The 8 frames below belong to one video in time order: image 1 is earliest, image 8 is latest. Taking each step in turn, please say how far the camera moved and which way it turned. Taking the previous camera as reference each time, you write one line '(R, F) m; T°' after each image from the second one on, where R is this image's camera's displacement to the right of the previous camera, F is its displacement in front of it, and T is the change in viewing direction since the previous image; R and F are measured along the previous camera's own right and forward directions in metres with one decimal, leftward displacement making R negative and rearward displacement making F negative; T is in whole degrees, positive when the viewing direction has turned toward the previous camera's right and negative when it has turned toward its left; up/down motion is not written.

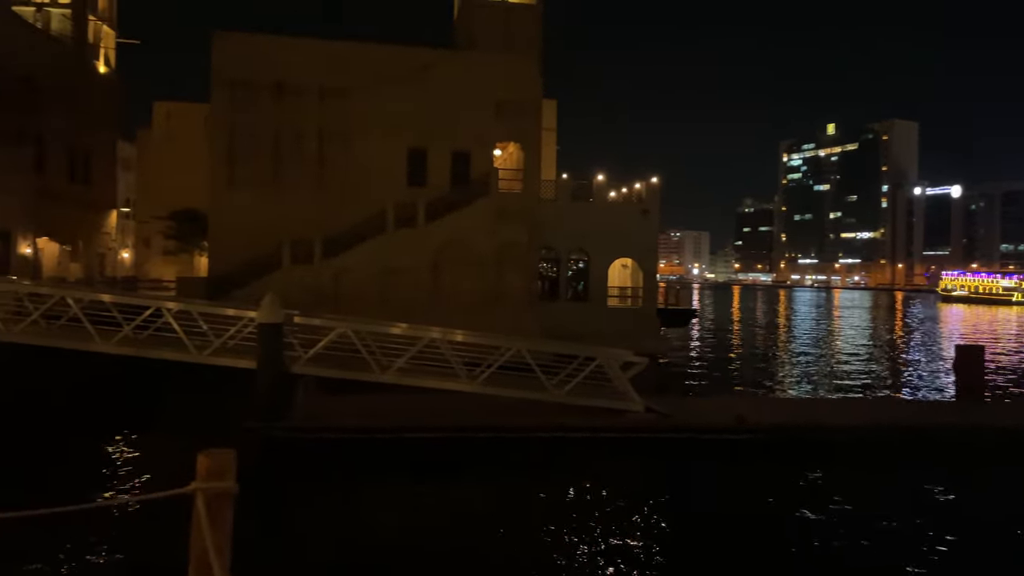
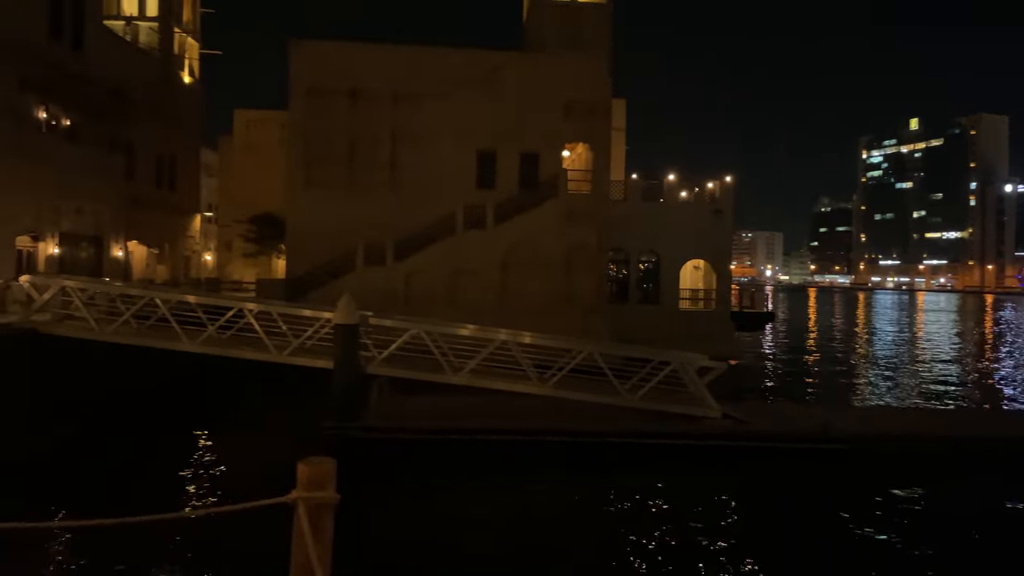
(-0.1, +0.1) m; -5°
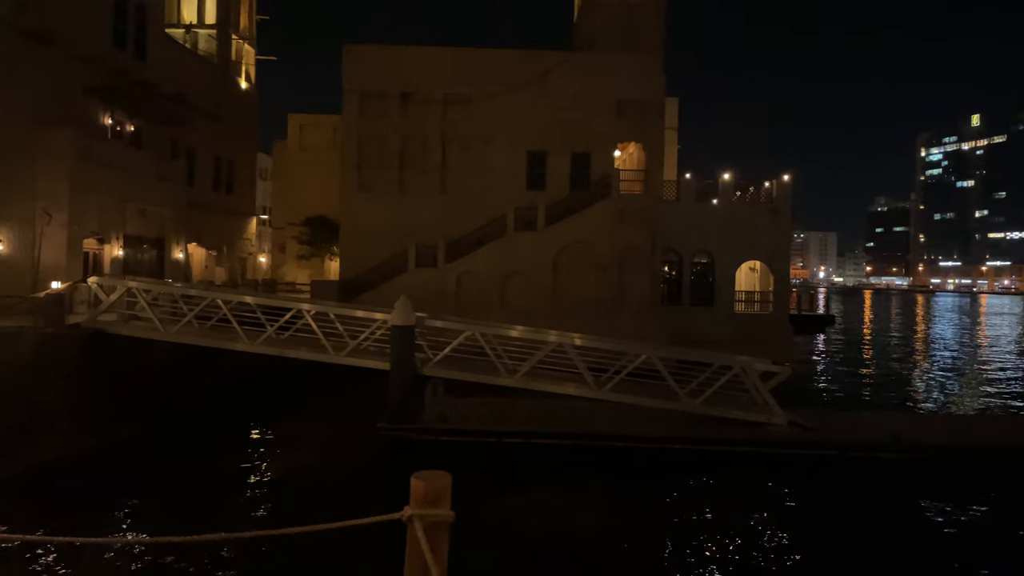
(-0.2, +0.2) m; -4°
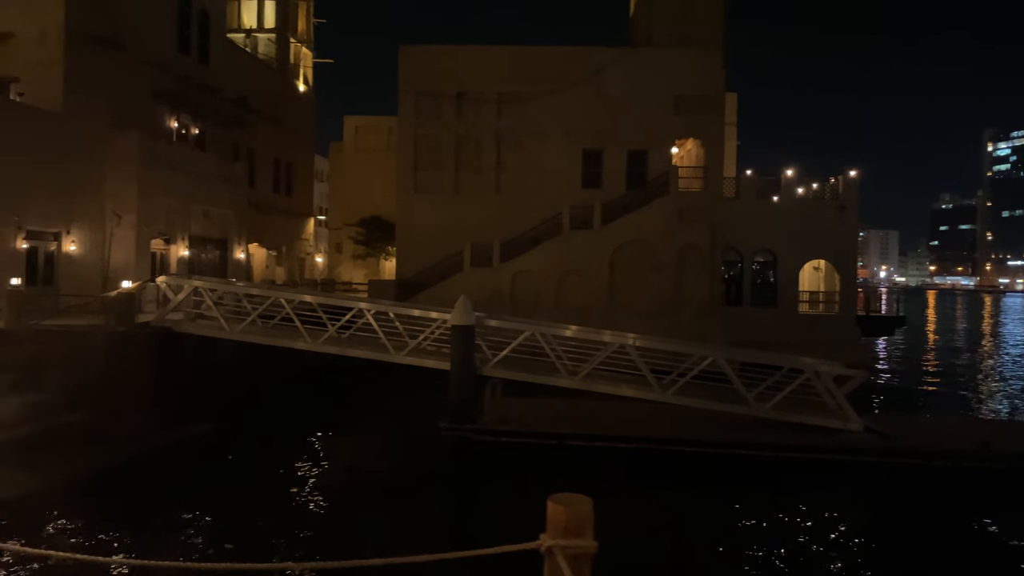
(-0.2, +0.2) m; -4°
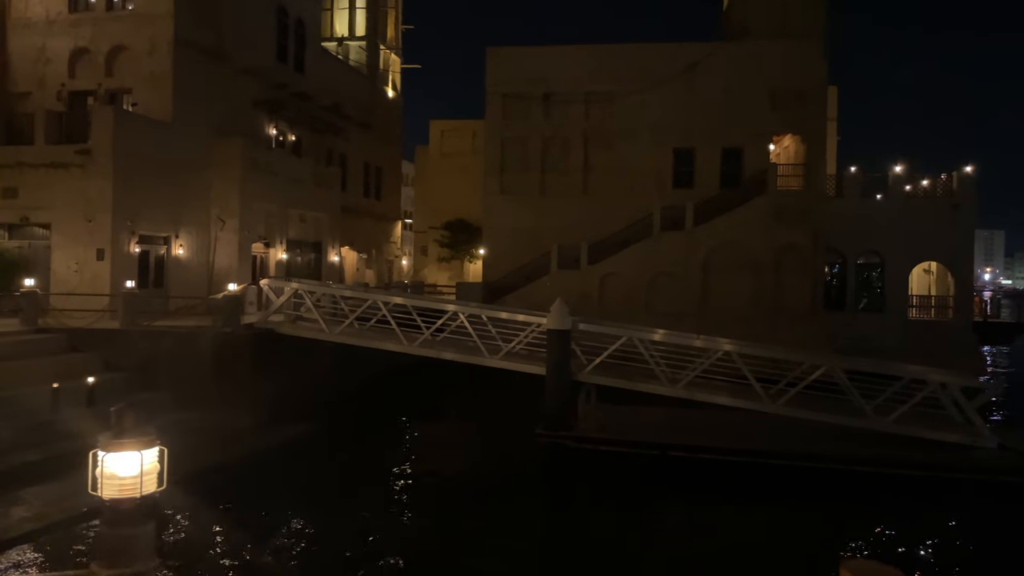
(-0.4, +0.3) m; -6°
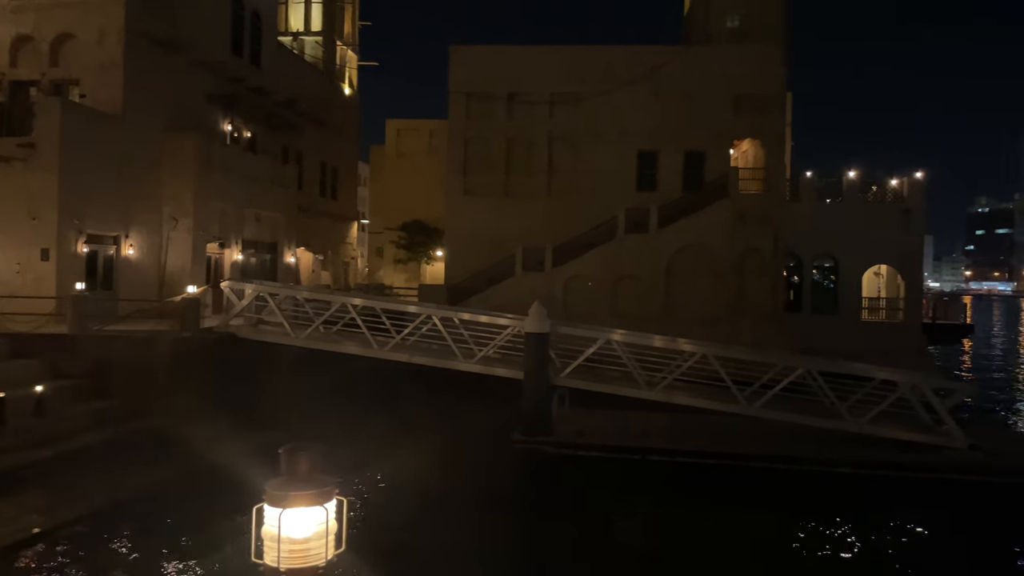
(-0.6, +0.3) m; +4°
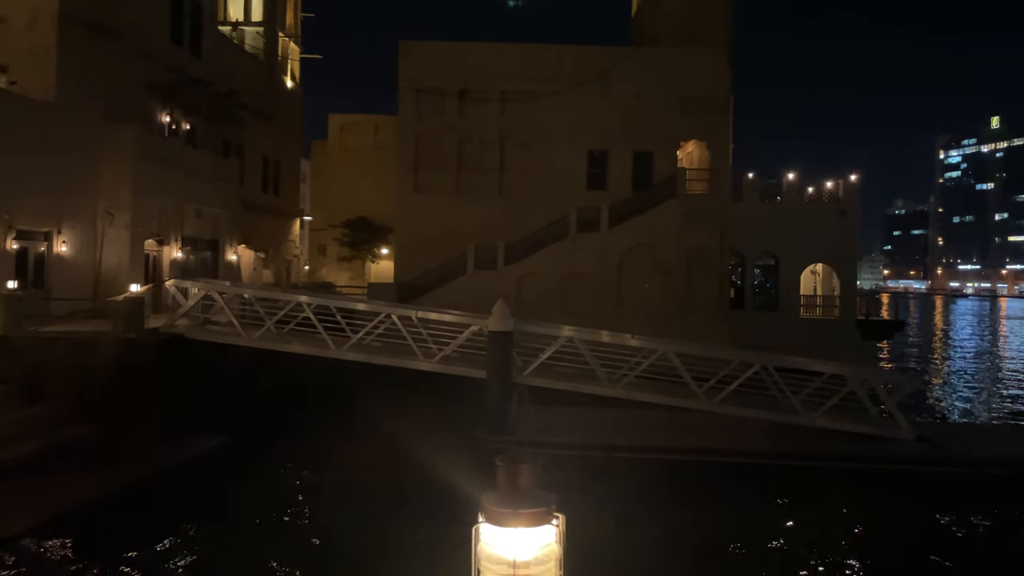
(-0.5, +0.1) m; +5°
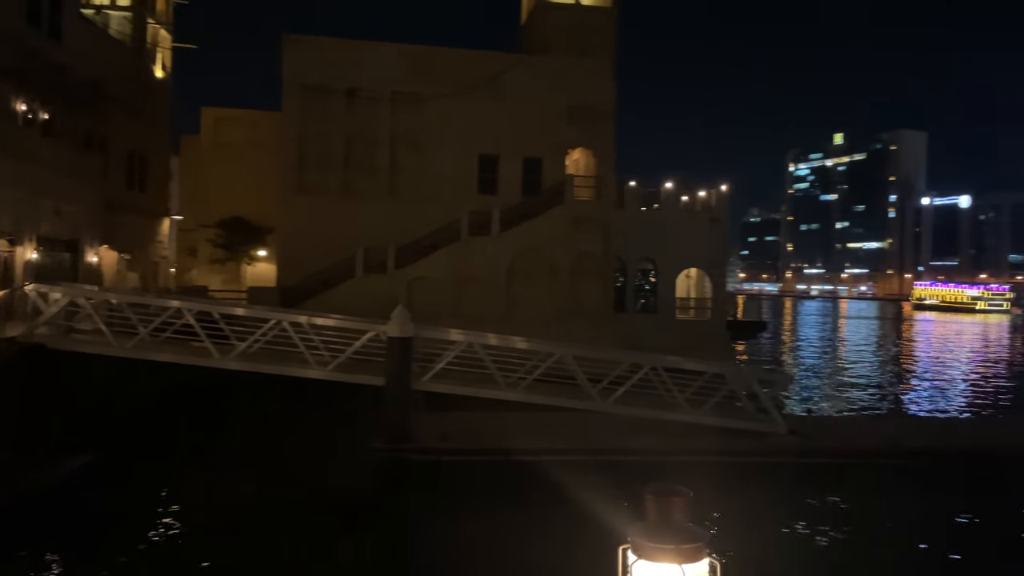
(-0.4, 0.0) m; +10°
